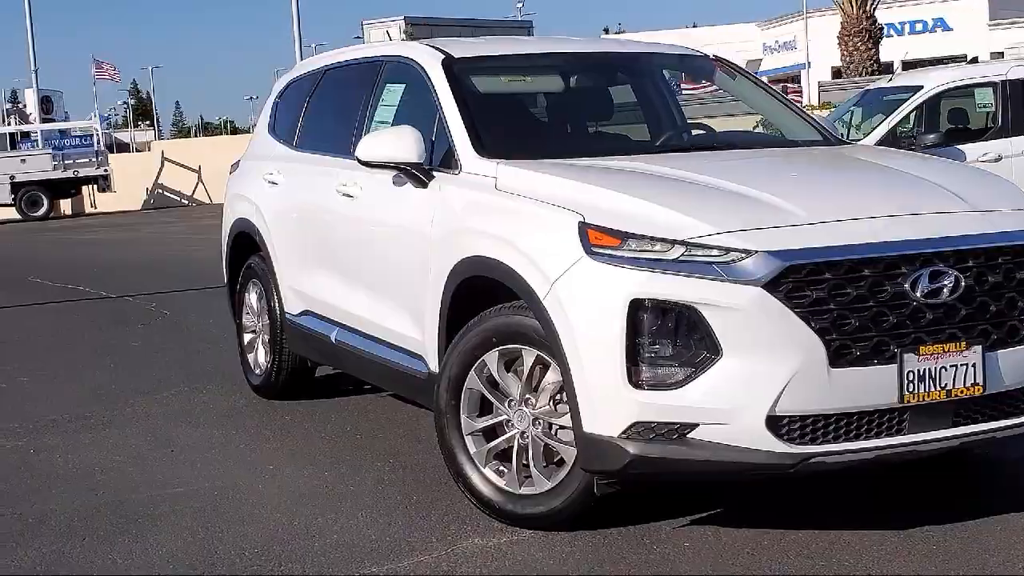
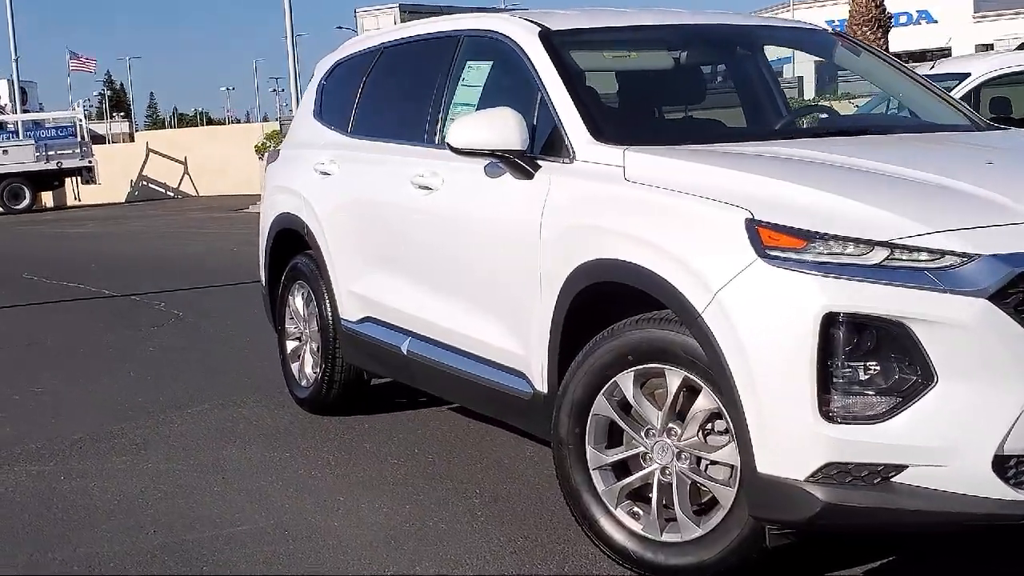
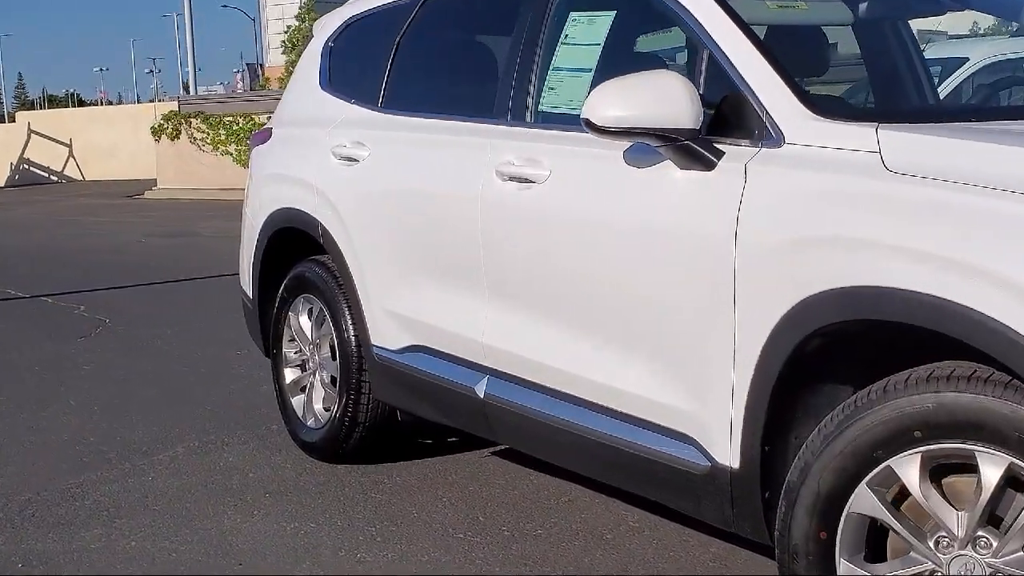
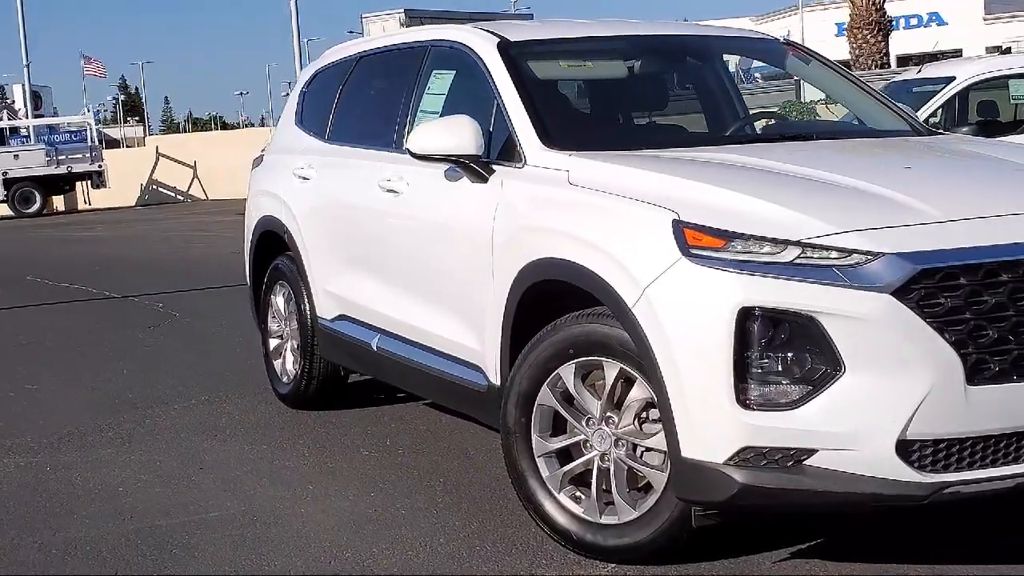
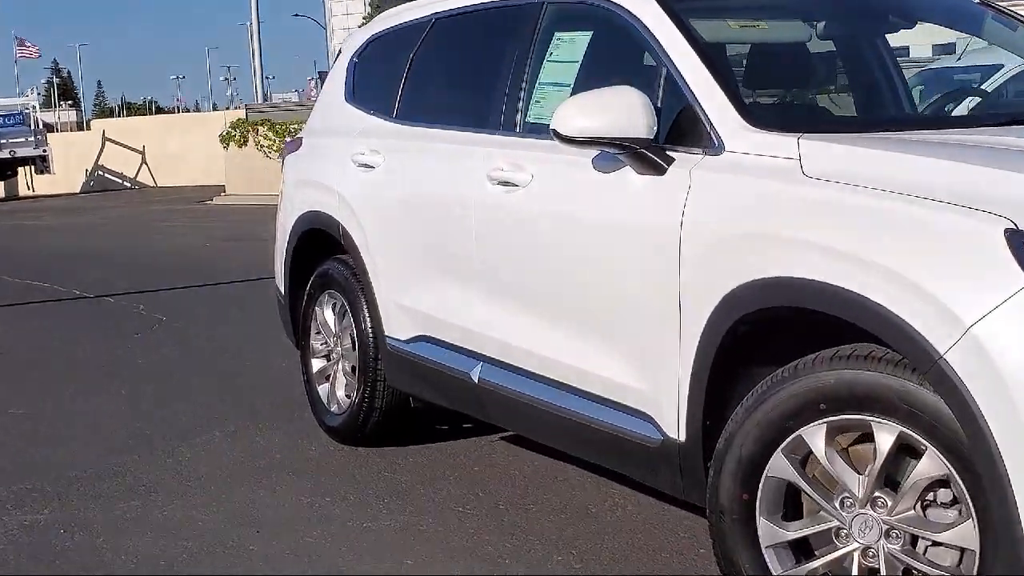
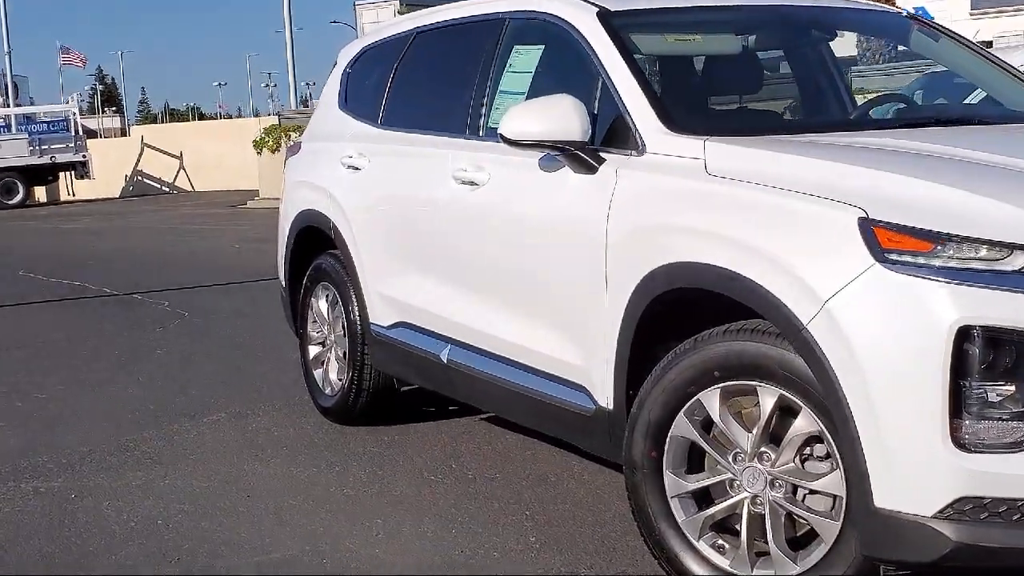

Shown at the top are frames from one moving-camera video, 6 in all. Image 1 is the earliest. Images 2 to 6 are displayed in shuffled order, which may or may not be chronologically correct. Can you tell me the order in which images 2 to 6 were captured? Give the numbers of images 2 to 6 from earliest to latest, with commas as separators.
4, 2, 6, 5, 3
